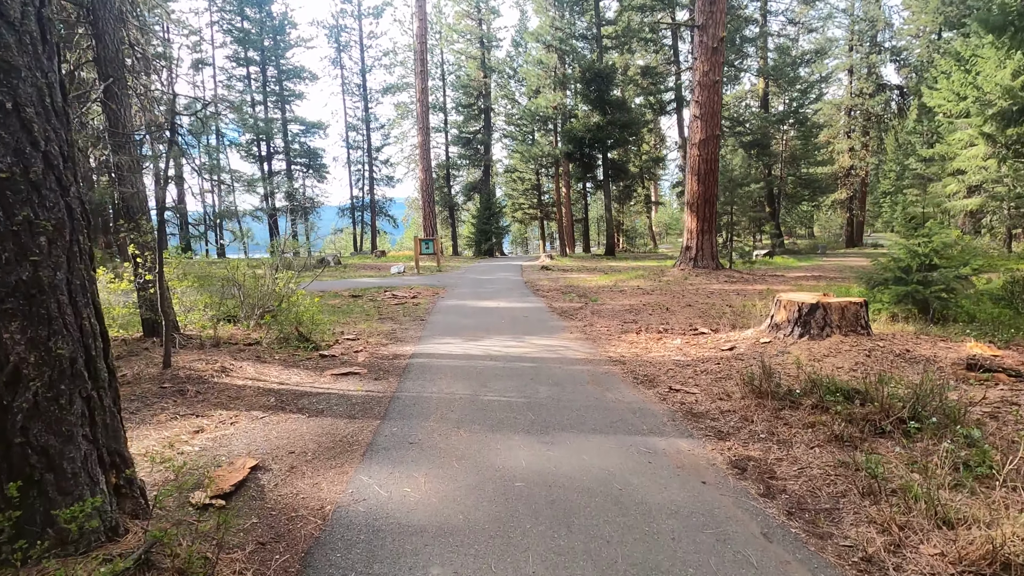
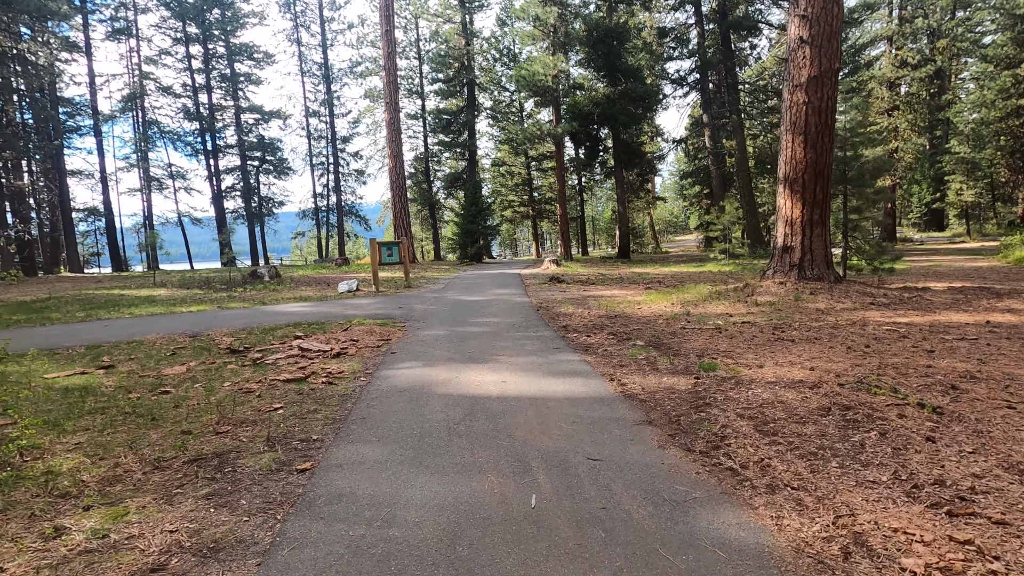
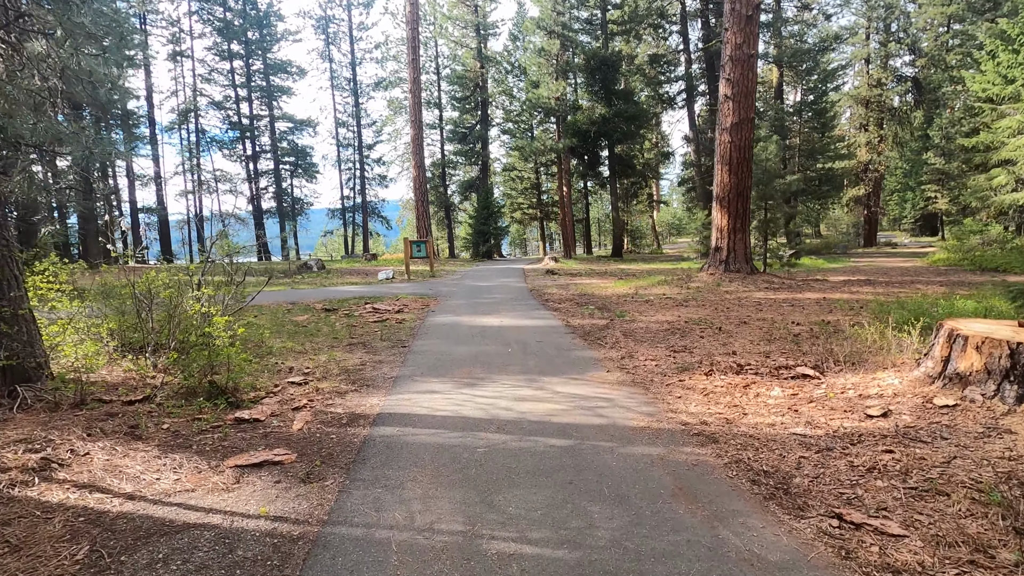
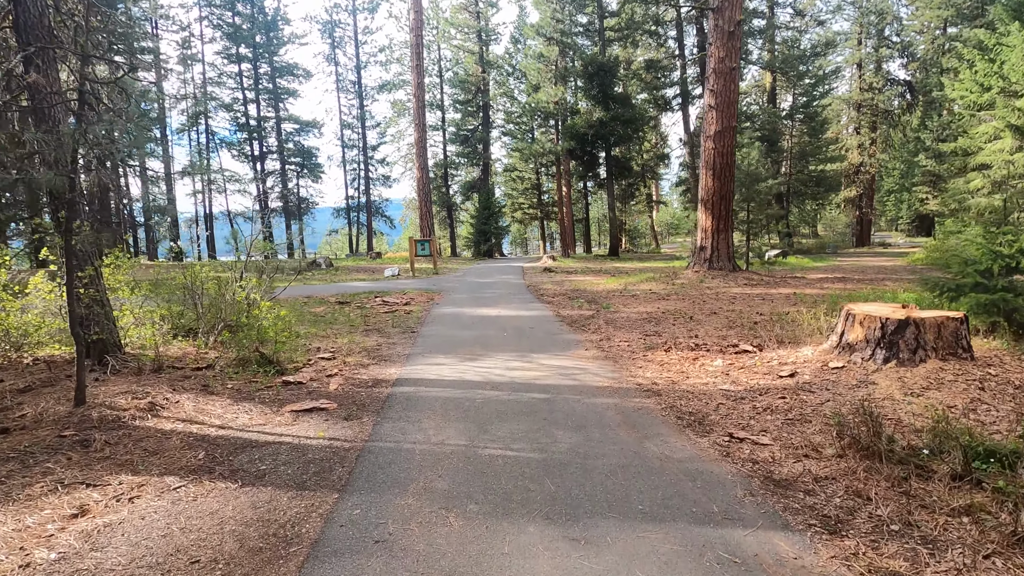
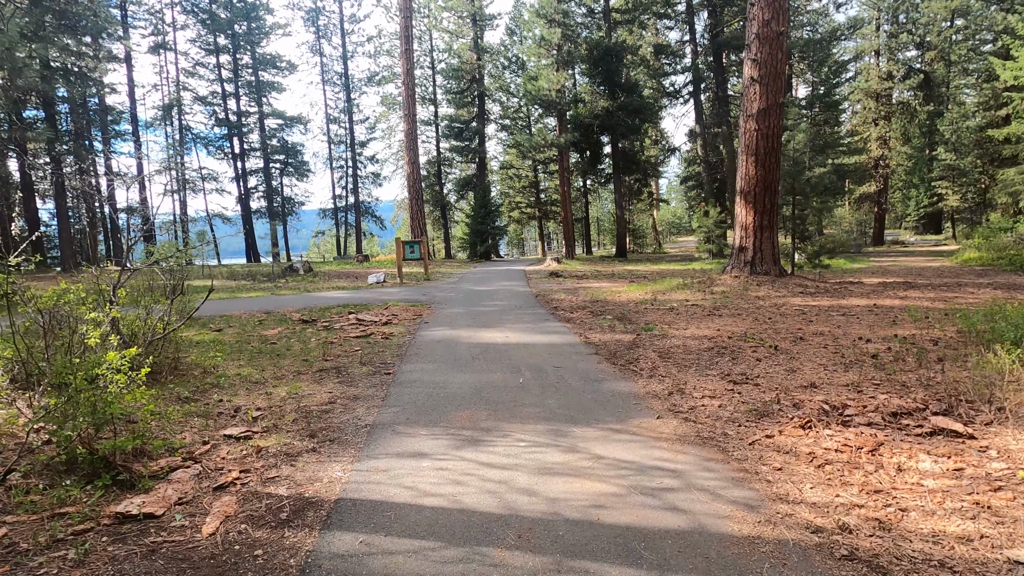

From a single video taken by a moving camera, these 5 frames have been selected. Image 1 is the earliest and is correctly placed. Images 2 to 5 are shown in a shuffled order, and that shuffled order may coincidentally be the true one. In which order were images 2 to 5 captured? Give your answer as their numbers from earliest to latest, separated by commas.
4, 3, 5, 2
